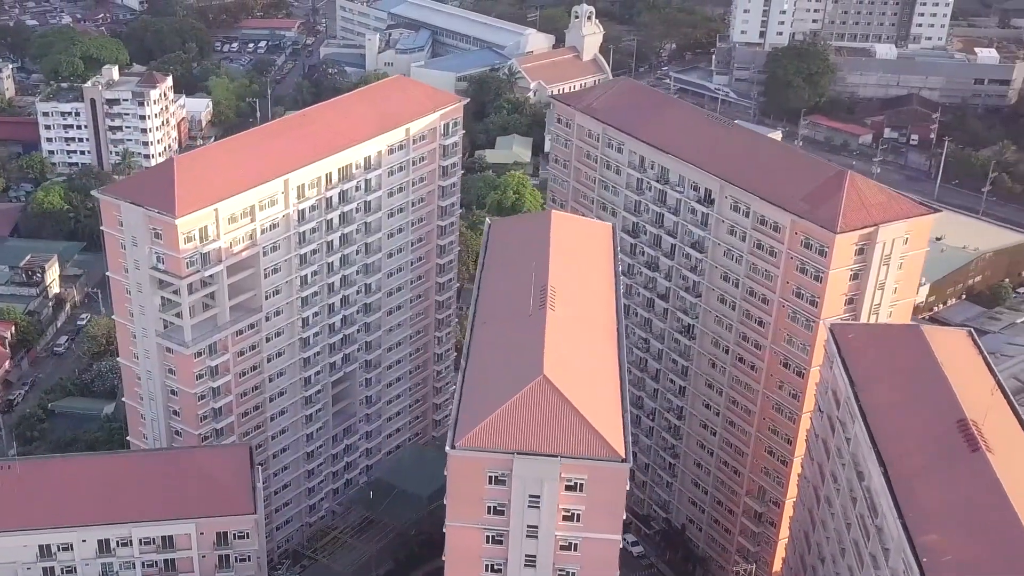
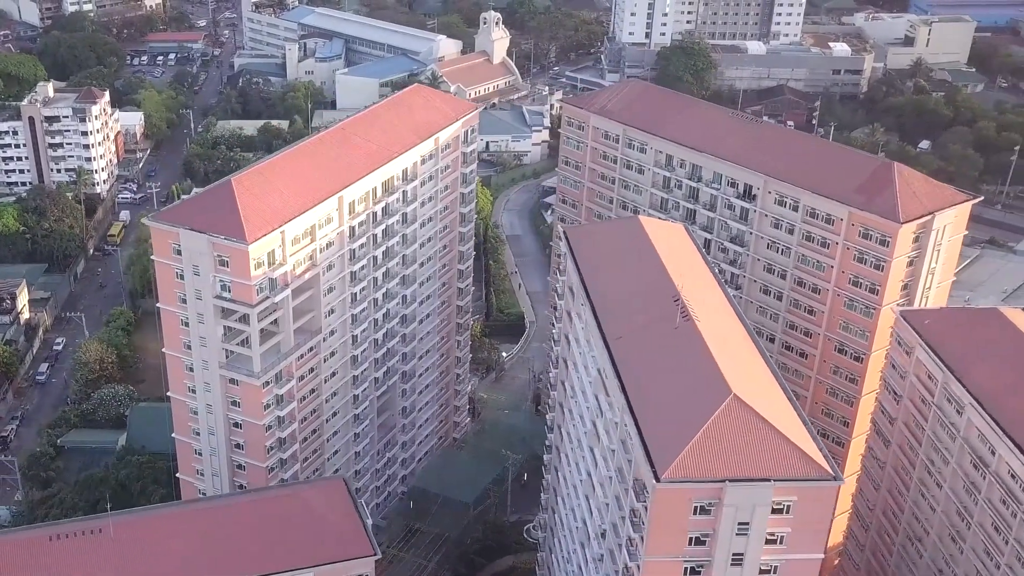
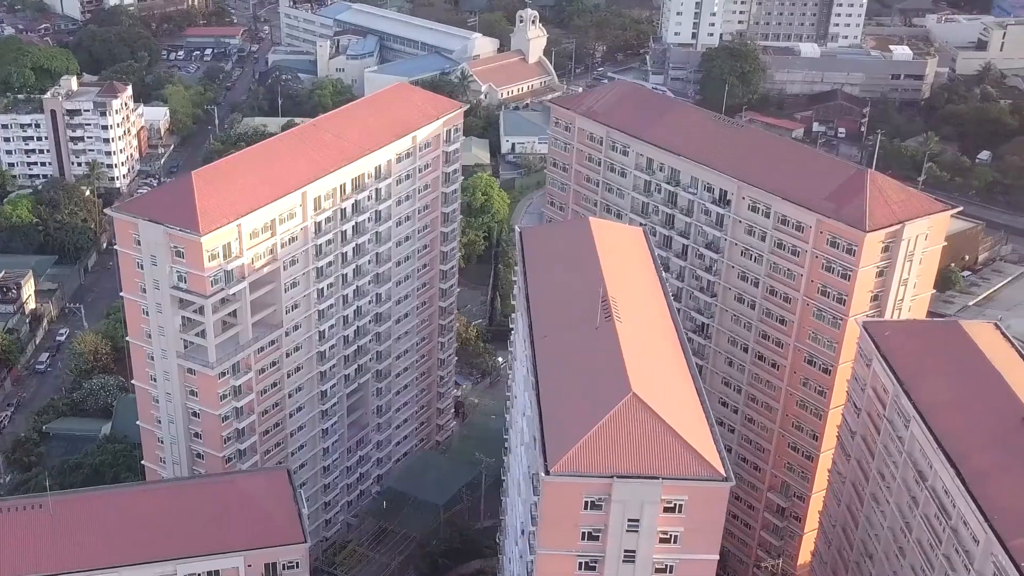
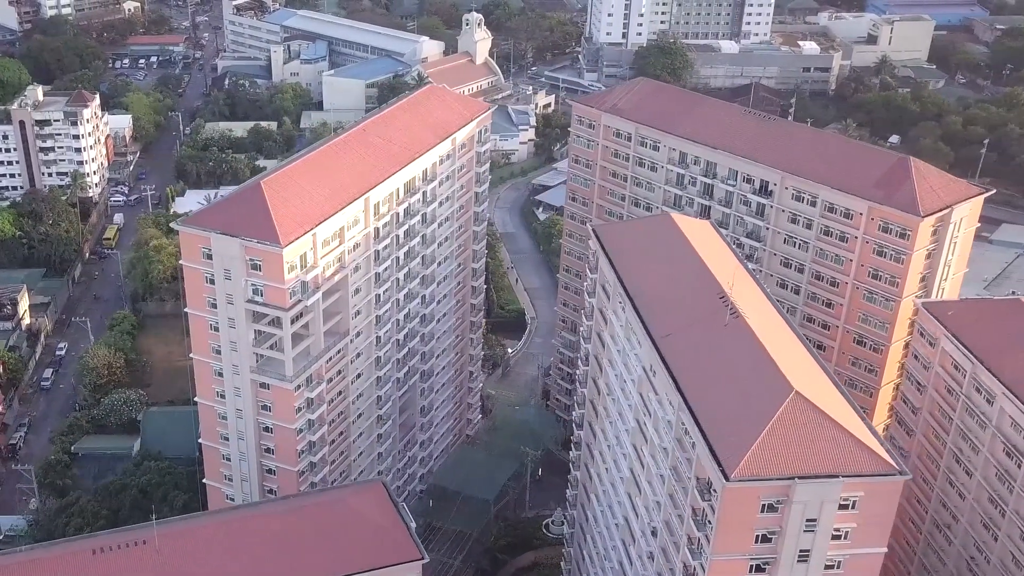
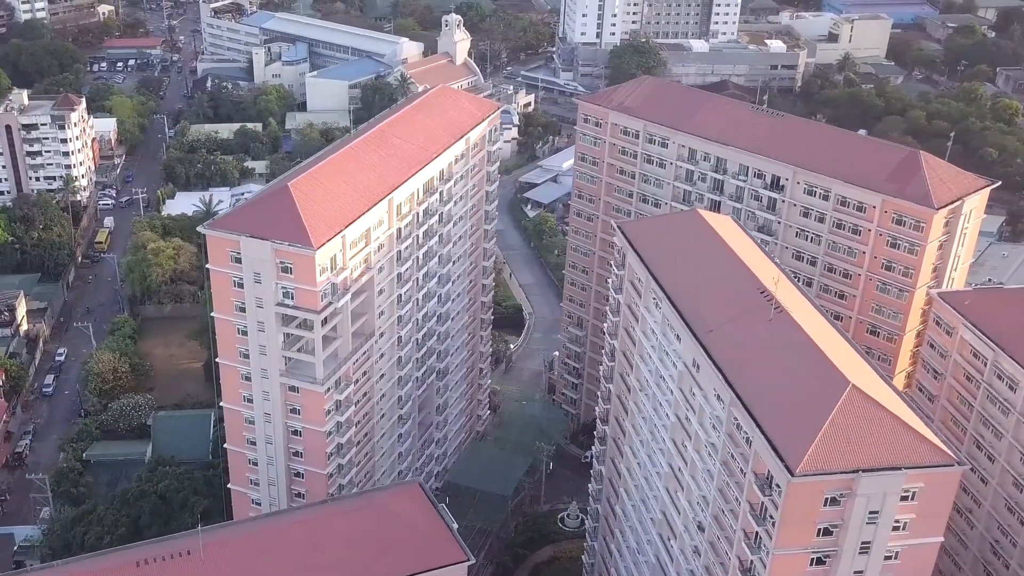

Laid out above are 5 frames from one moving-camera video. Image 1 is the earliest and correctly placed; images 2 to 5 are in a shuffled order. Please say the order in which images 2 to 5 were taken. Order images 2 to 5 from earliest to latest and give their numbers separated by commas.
3, 2, 4, 5
